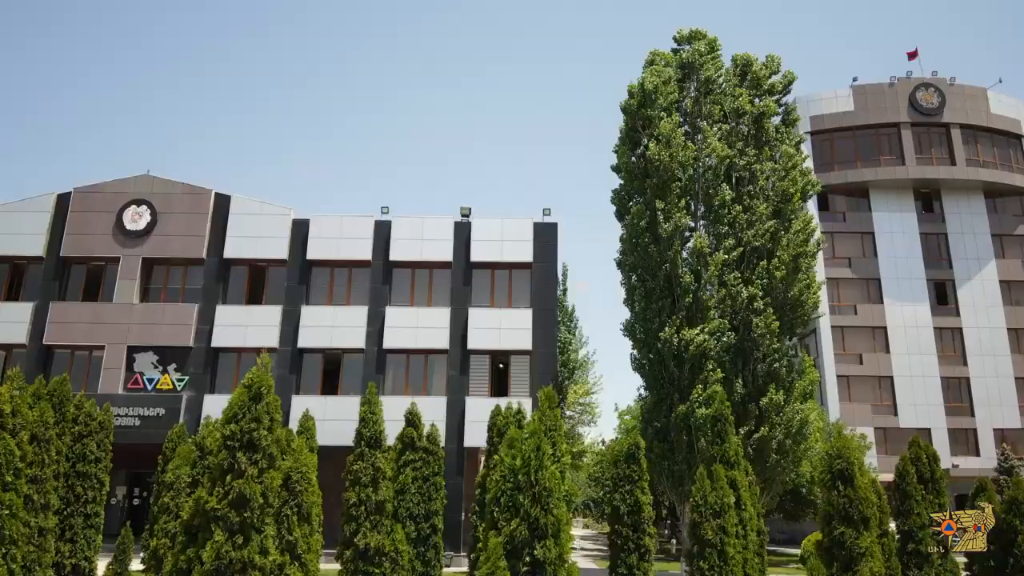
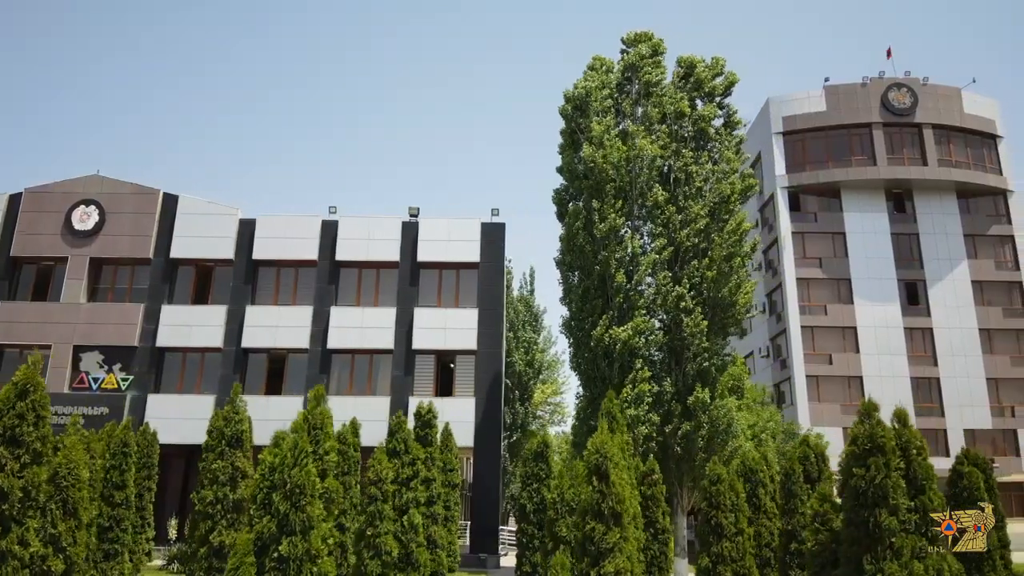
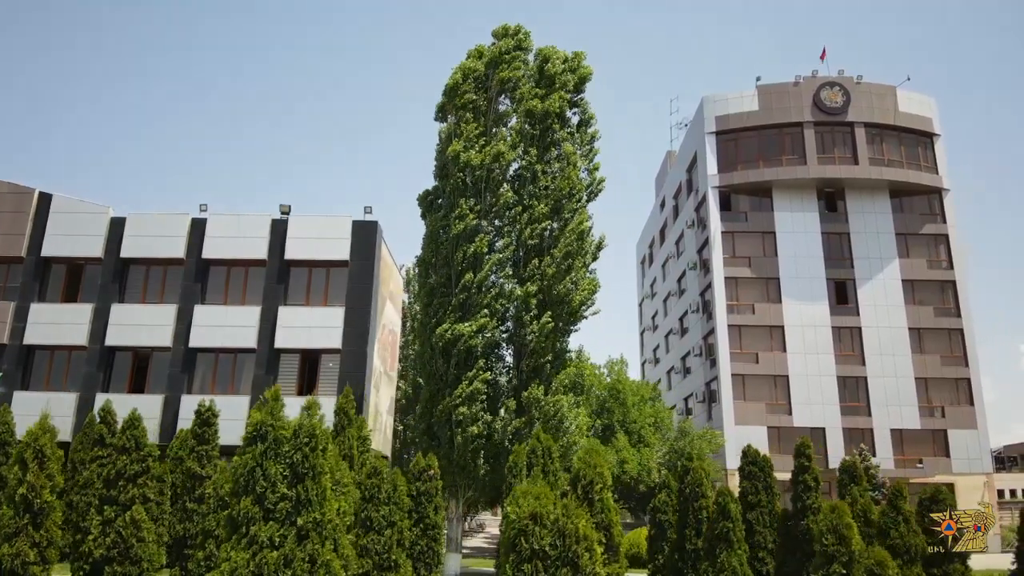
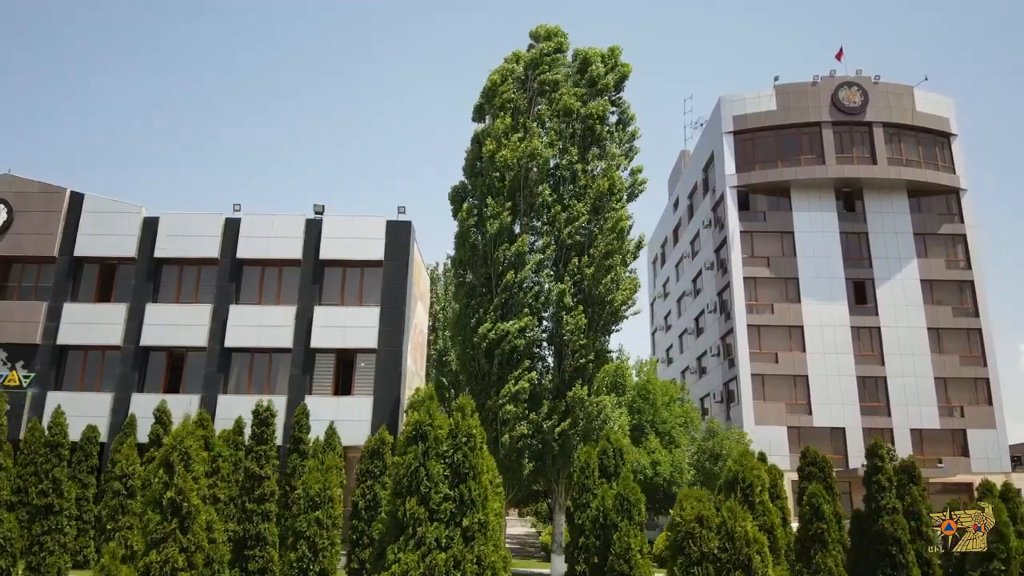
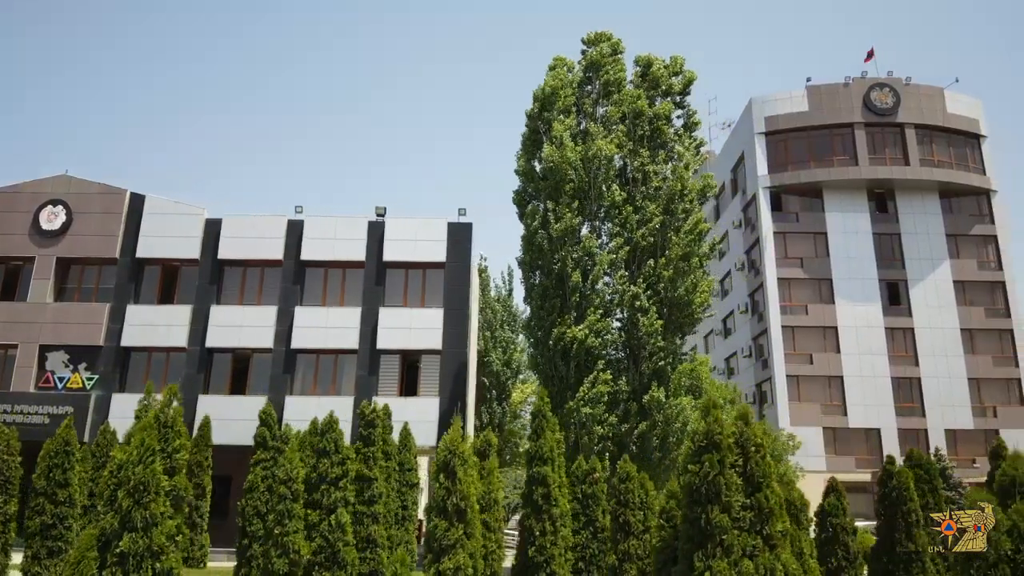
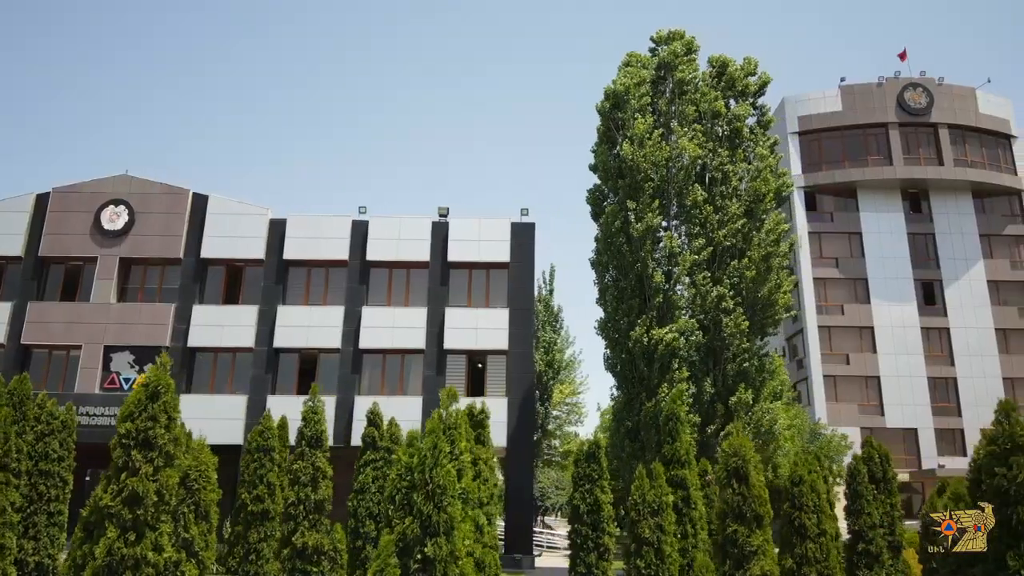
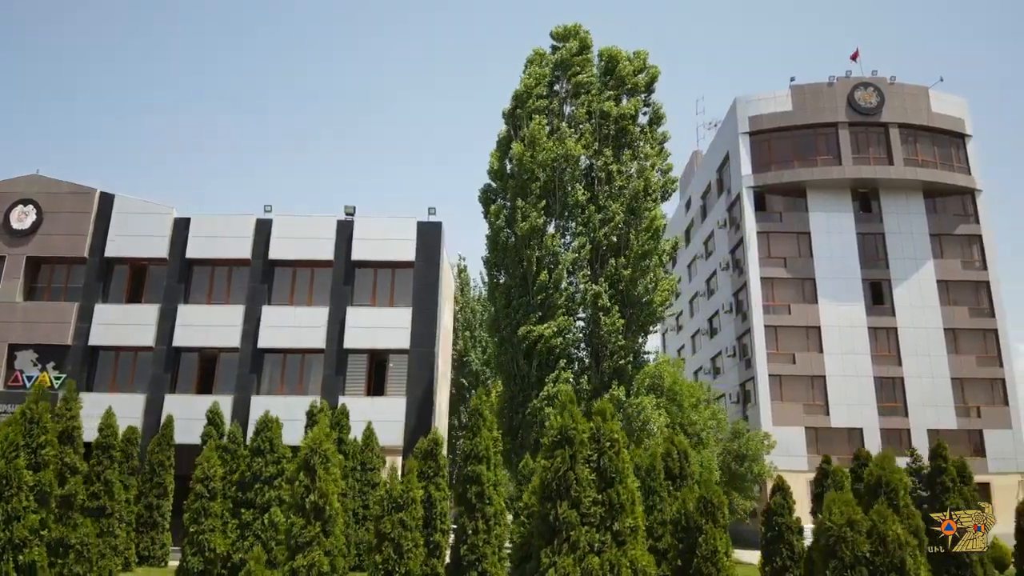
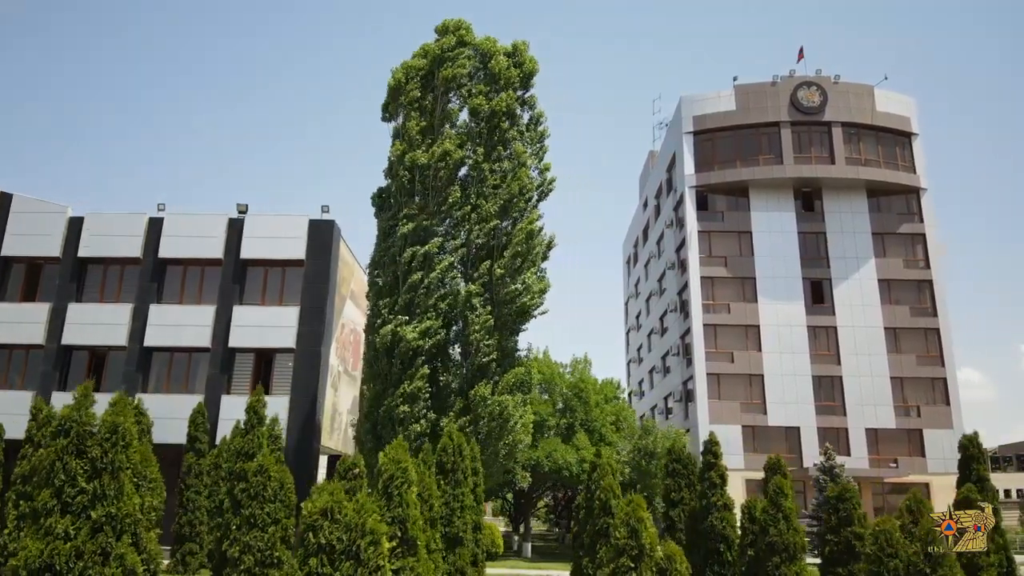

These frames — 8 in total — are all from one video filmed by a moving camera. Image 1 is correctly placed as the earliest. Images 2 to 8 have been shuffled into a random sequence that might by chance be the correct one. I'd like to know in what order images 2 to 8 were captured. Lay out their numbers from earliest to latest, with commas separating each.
6, 2, 5, 7, 4, 3, 8
